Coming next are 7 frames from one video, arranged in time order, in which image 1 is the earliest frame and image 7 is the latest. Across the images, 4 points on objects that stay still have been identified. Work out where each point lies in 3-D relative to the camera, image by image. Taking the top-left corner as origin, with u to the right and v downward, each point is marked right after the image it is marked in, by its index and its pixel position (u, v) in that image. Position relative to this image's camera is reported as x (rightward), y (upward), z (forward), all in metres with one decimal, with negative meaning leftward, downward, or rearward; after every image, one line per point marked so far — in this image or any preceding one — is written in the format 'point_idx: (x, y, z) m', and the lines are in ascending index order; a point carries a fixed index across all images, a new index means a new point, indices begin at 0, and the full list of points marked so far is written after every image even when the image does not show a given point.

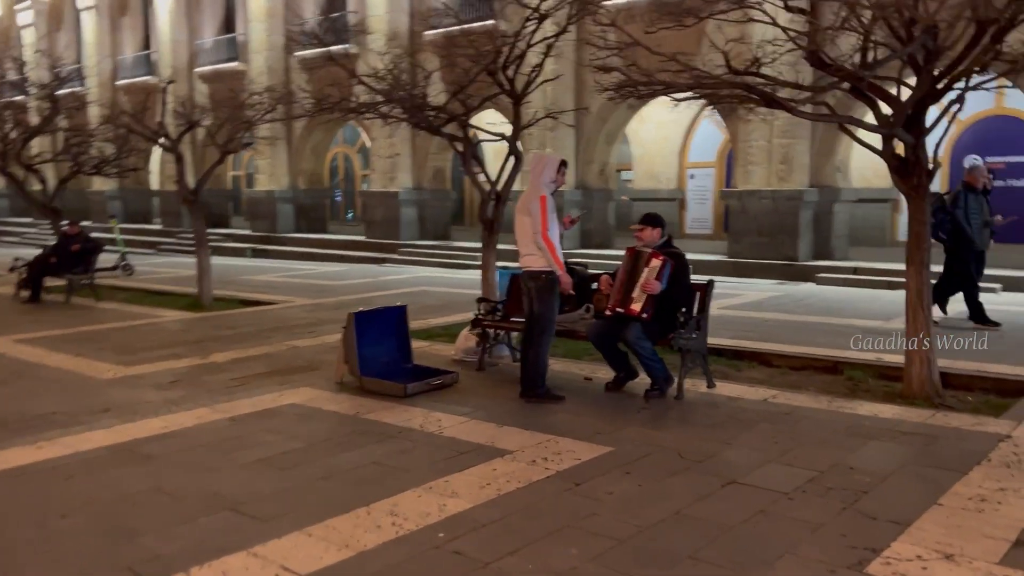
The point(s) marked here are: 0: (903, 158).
0: (+3.0, +1.0, +6.6) m
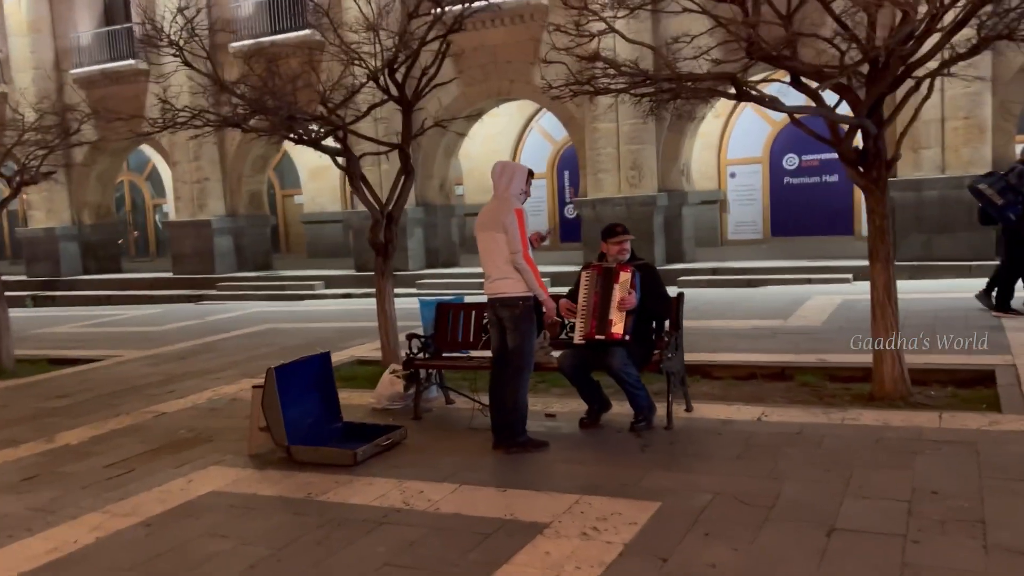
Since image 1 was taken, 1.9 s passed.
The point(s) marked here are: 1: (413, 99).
0: (+2.6, +1.0, +6.4) m
1: (-1.0, +1.8, +8.2) m
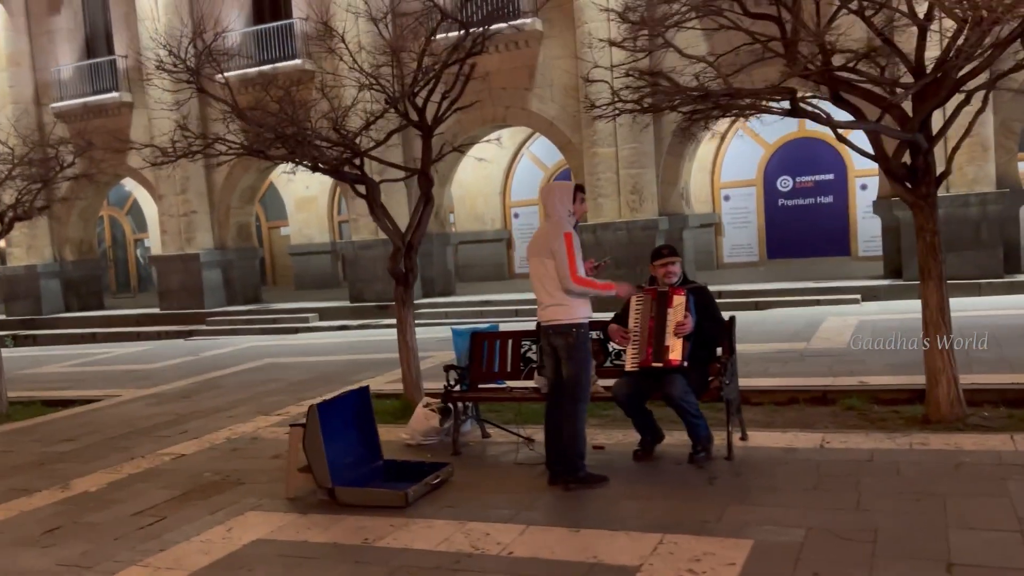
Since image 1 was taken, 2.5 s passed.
0: (+2.9, +0.9, +6.2) m
1: (-0.7, +1.5, +8.0) m
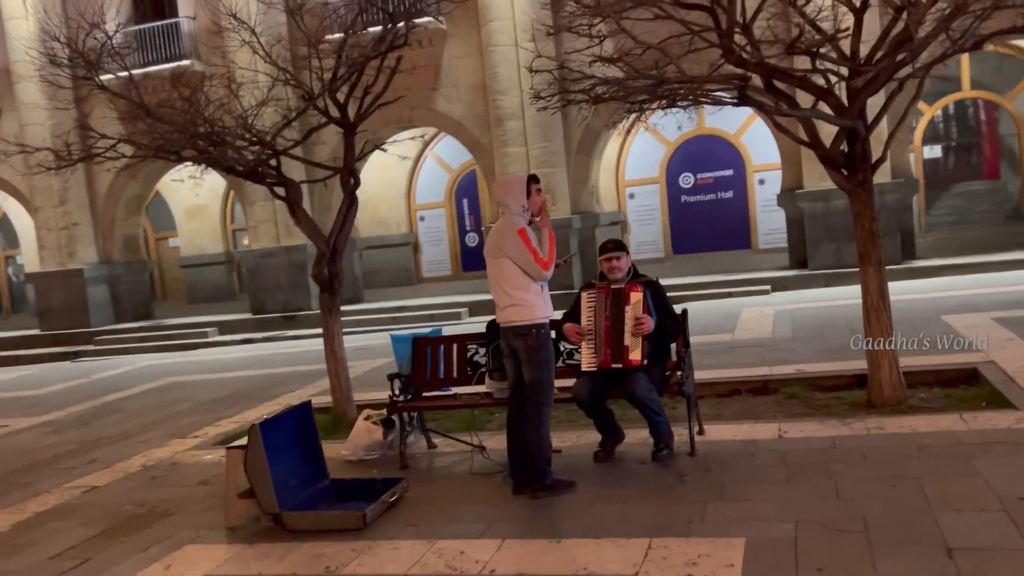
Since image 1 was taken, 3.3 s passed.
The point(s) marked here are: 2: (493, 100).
0: (+2.5, +1.0, +6.3) m
1: (-1.4, +1.5, +7.6) m
2: (-0.4, +3.3, +15.1) m
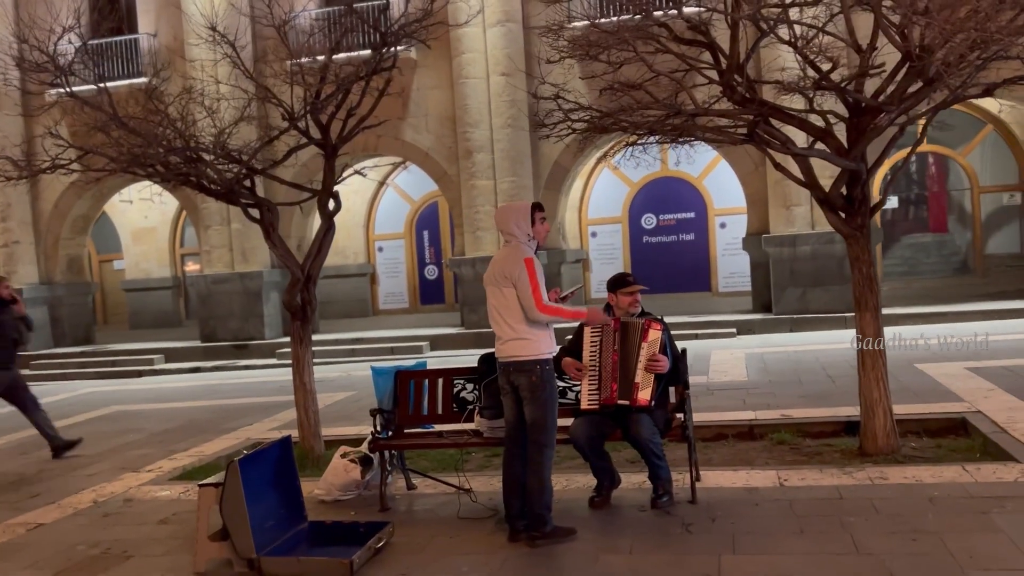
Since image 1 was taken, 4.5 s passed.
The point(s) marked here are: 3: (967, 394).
0: (+2.4, +0.7, +6.2) m
1: (-1.5, +1.2, +7.3) m
2: (-0.9, +2.7, +14.9) m
3: (+4.0, -0.9, +7.6) m
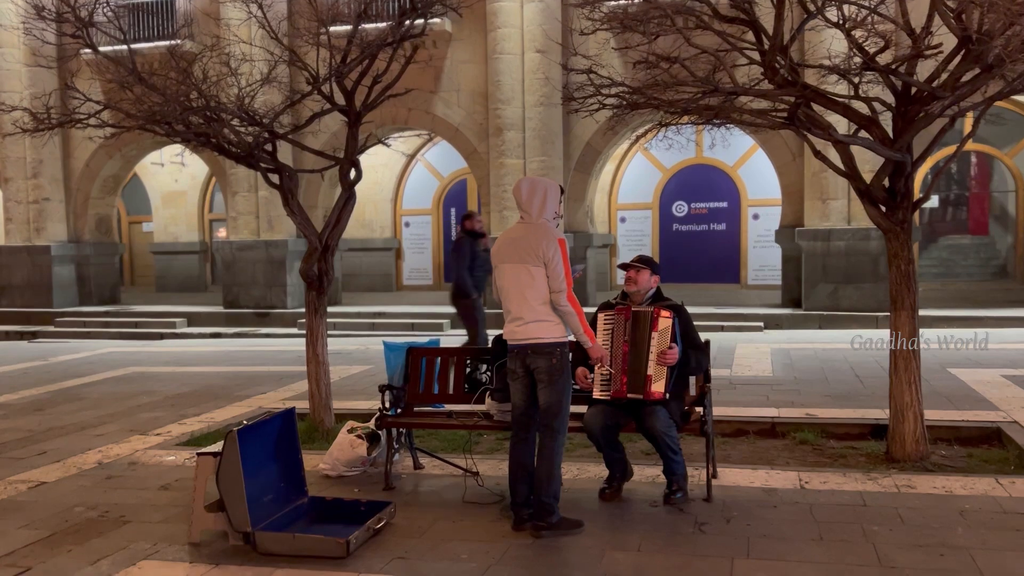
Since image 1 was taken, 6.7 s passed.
0: (+2.6, +0.7, +5.9) m
1: (-1.2, +1.5, +7.1) m
2: (-0.3, +3.1, +14.6) m
3: (+4.2, -1.0, +7.3) m
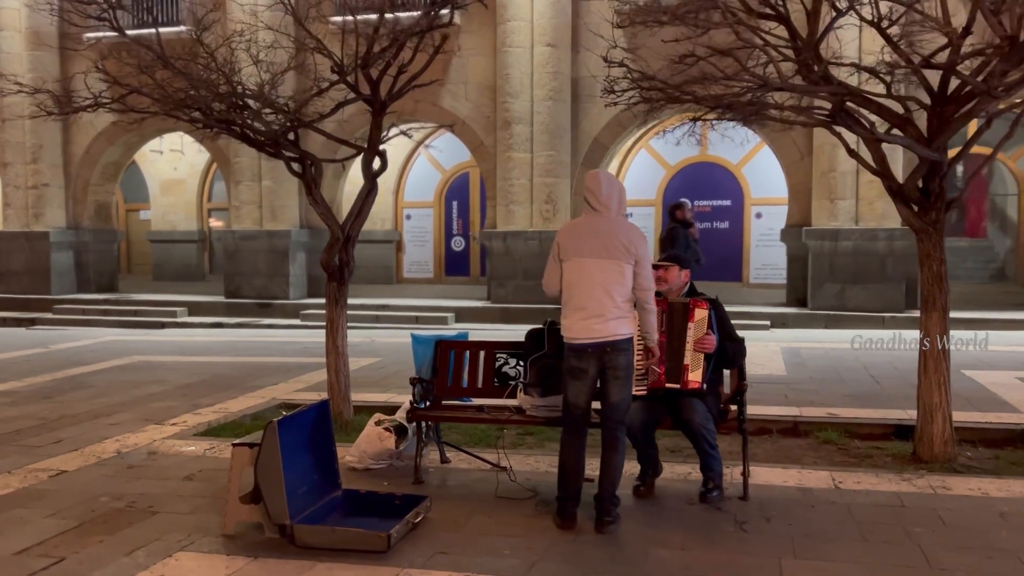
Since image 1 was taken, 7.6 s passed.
0: (+2.8, +0.7, +5.9) m
1: (-1.0, +1.5, +7.1) m
2: (-0.2, +3.2, +14.6) m
3: (+4.3, -1.0, +7.3) m
